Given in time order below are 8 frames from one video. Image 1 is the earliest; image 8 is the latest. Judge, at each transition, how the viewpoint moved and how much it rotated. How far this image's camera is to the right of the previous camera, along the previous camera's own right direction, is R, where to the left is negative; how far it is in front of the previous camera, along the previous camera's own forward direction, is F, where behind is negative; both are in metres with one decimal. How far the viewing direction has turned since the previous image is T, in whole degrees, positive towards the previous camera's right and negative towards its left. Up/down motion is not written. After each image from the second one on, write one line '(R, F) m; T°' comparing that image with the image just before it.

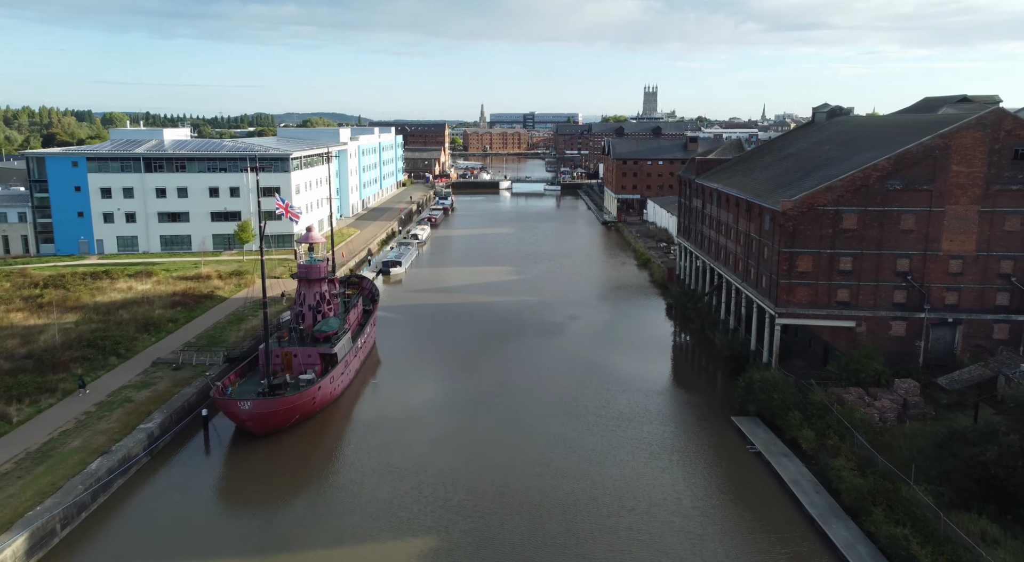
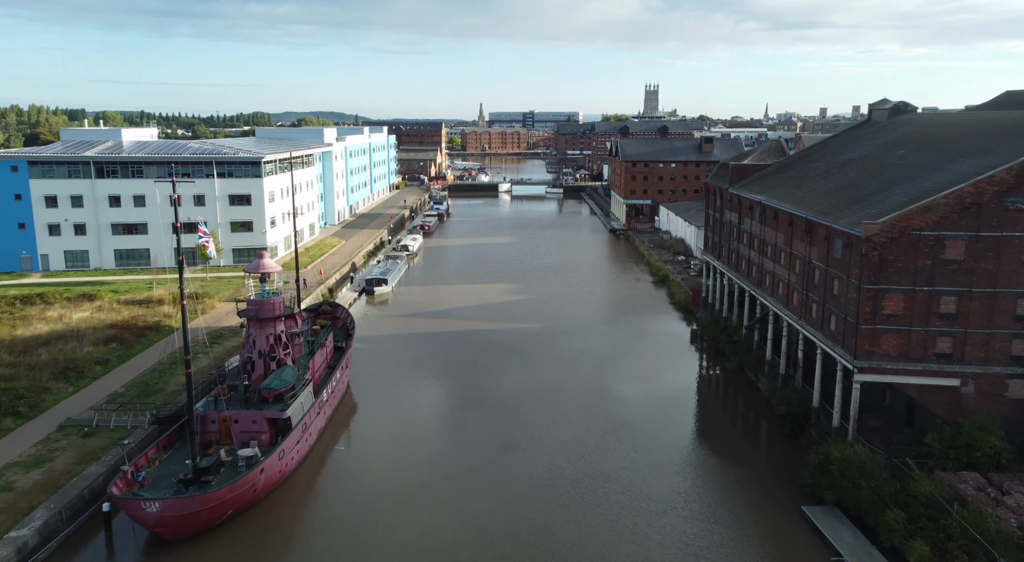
(-0.1, +5.8) m; 0°
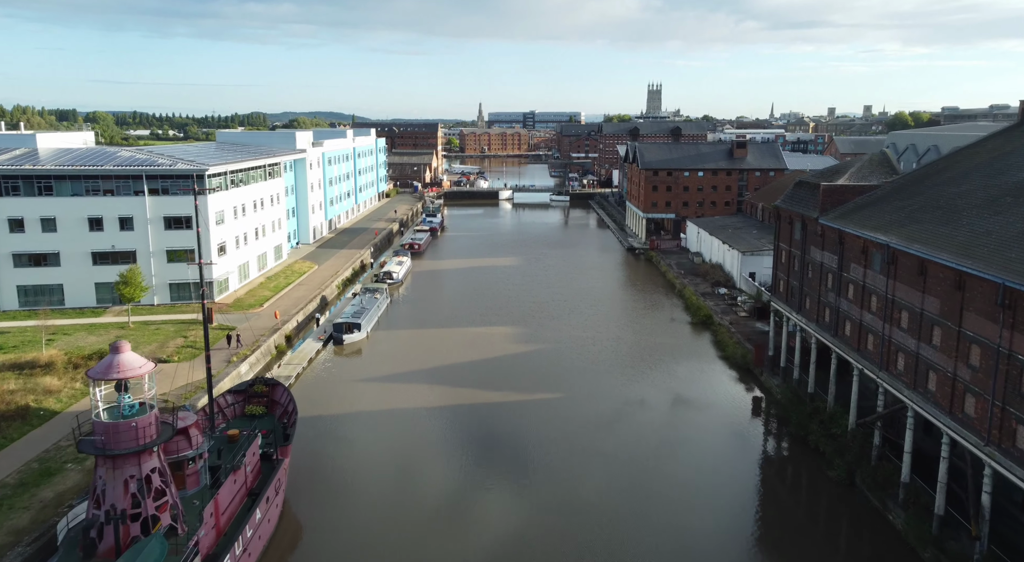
(-0.3, +9.1) m; 0°
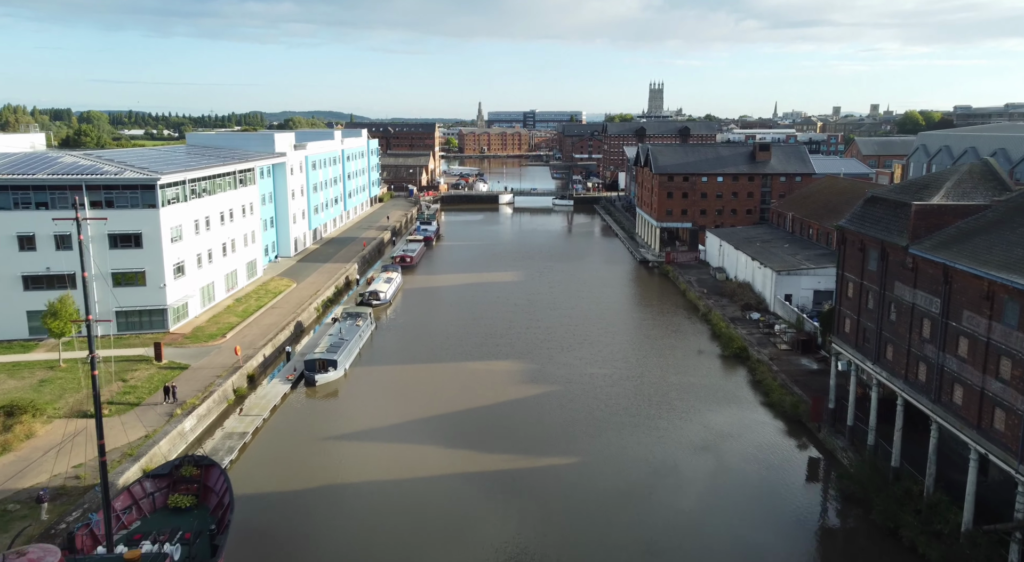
(-0.1, +5.3) m; 0°
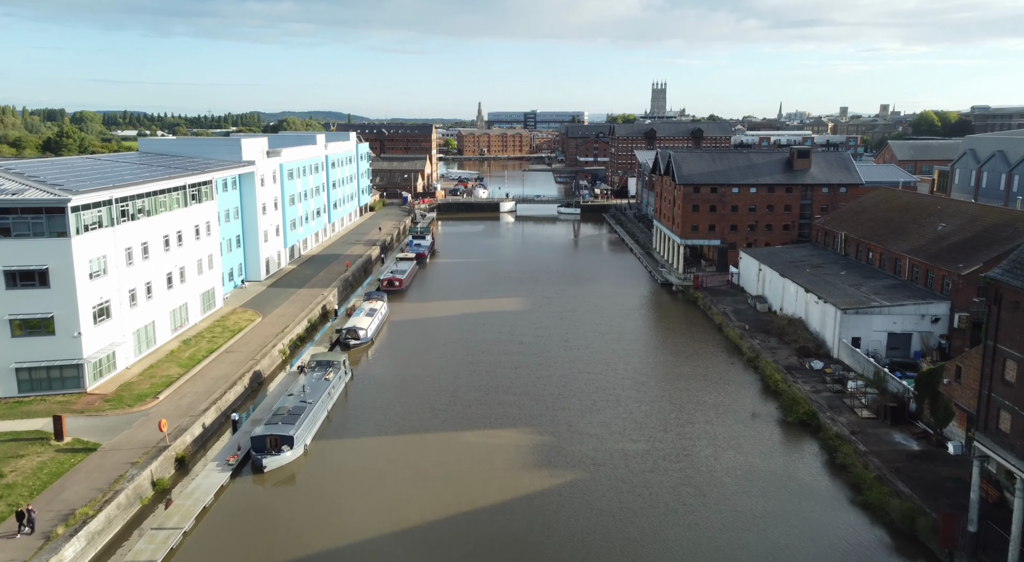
(-0.2, +6.8) m; 0°
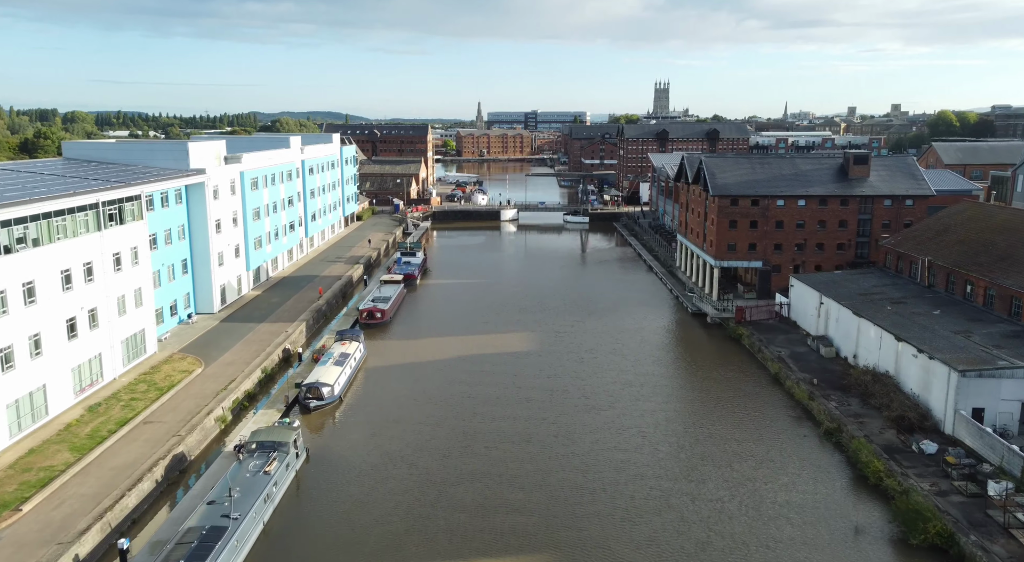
(-0.2, +7.6) m; 0°
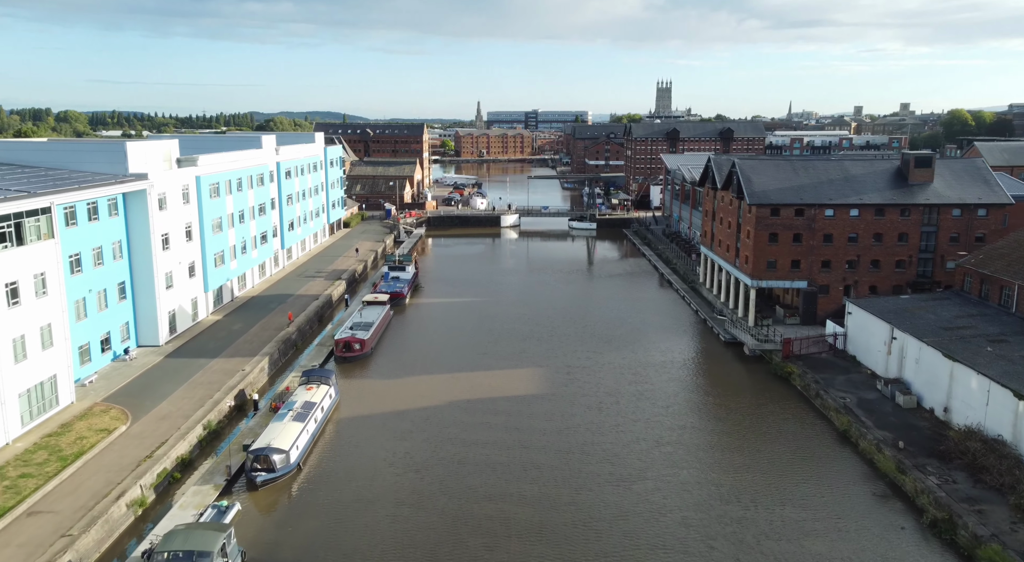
(-0.1, +6.1) m; 0°
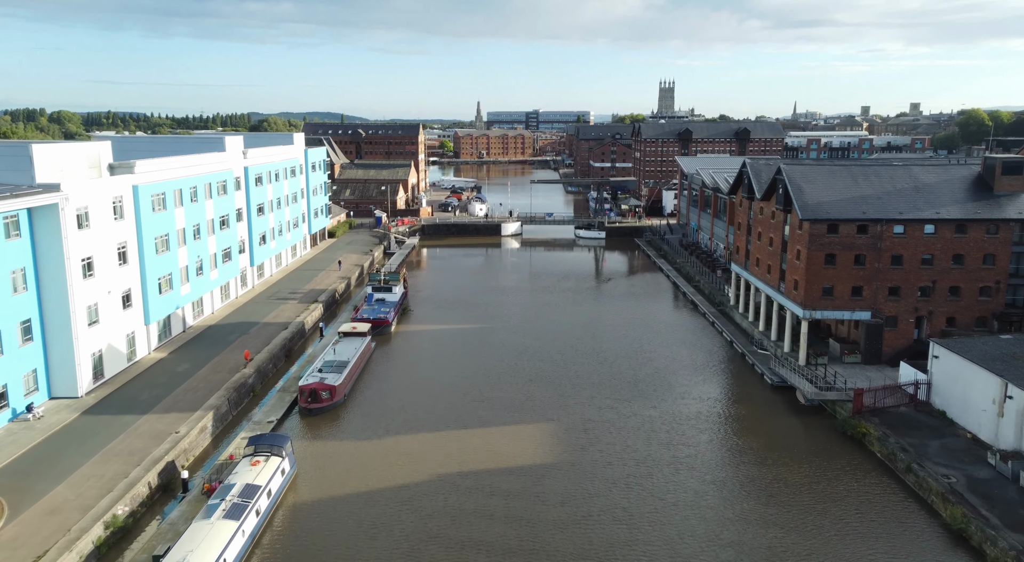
(-0.1, +6.1) m; 0°
